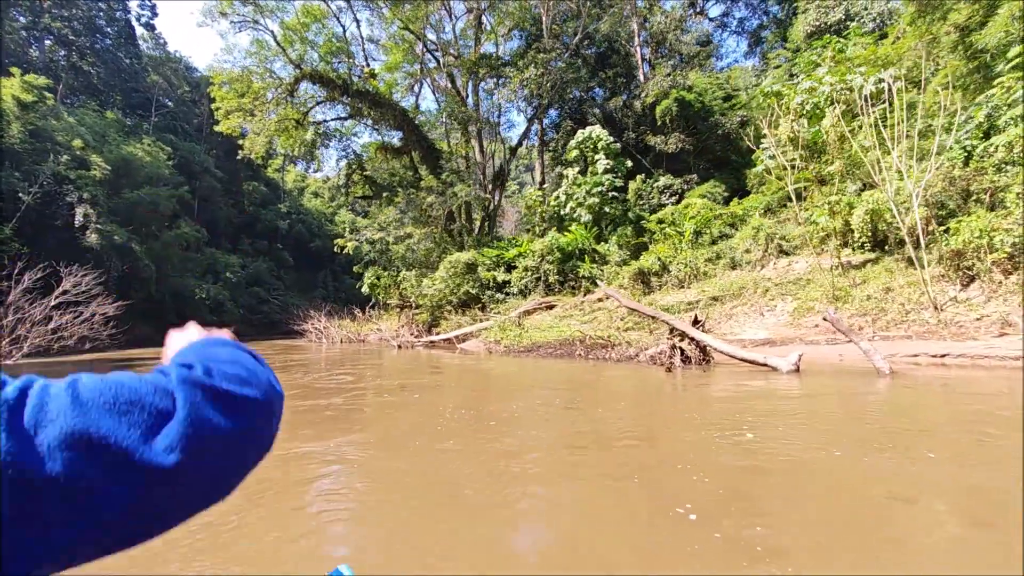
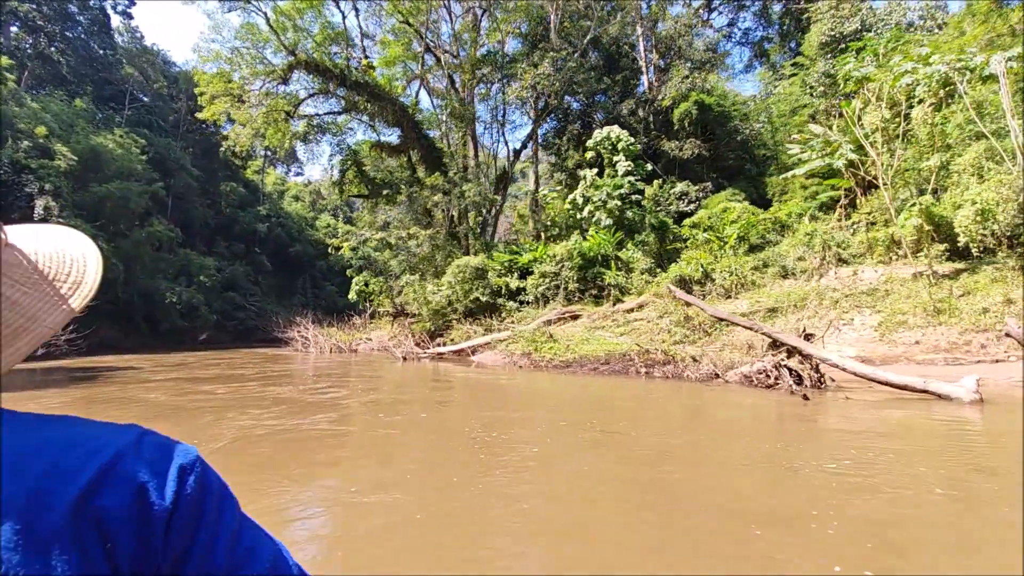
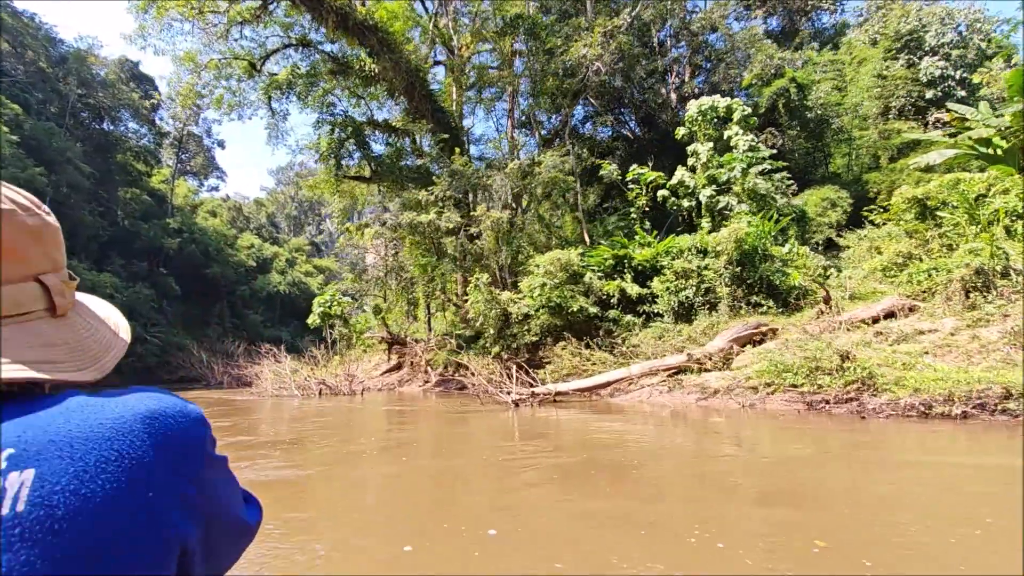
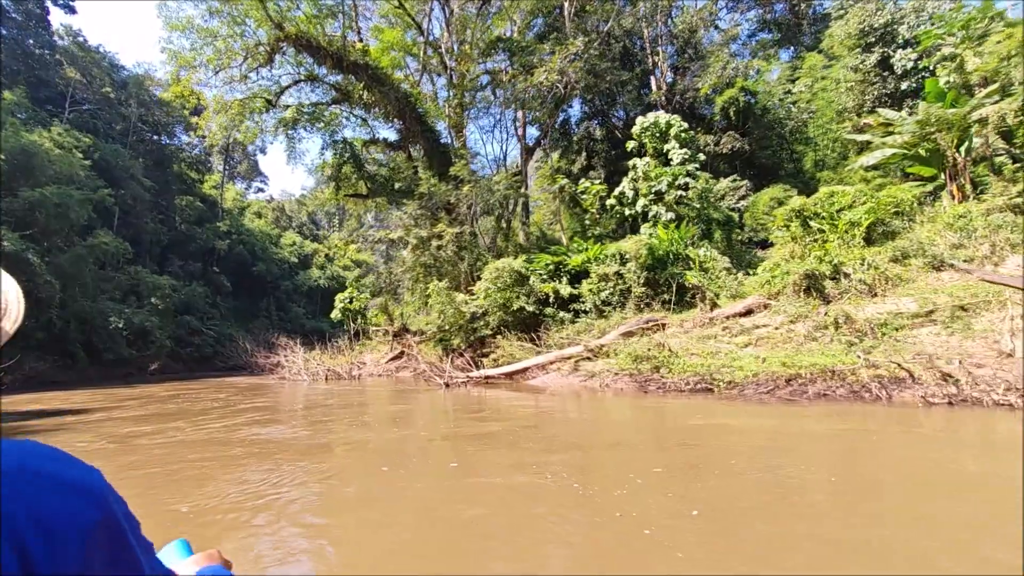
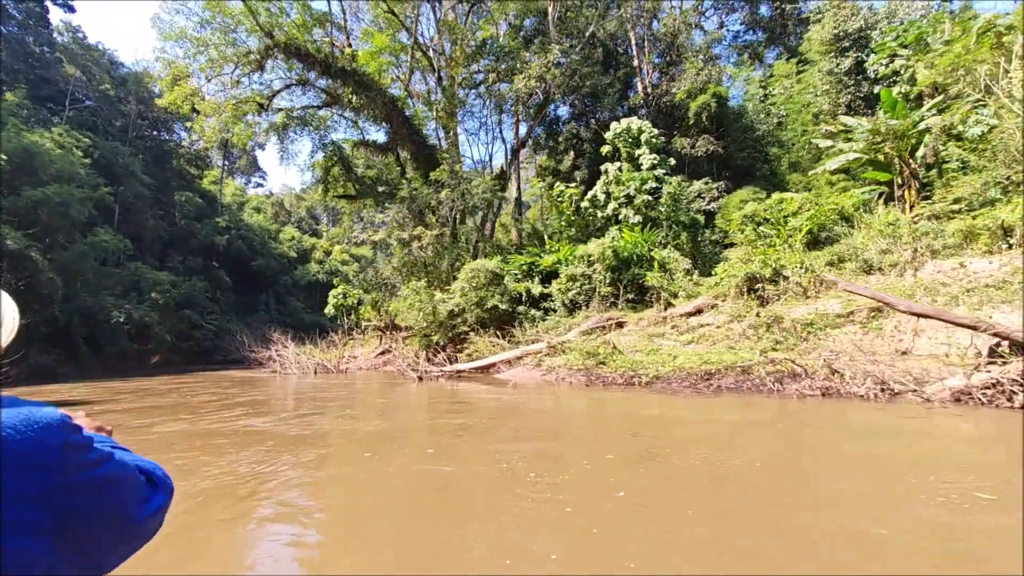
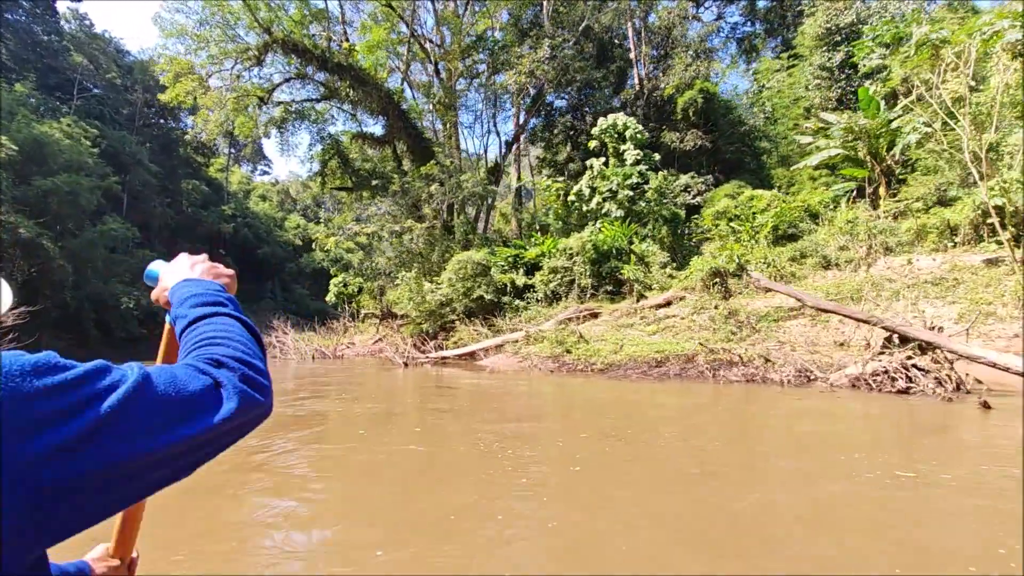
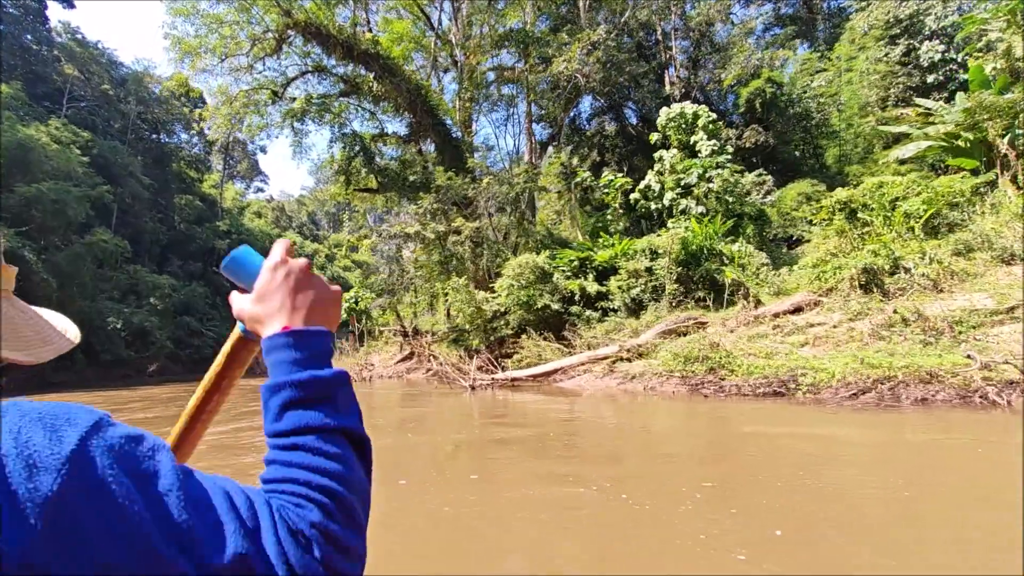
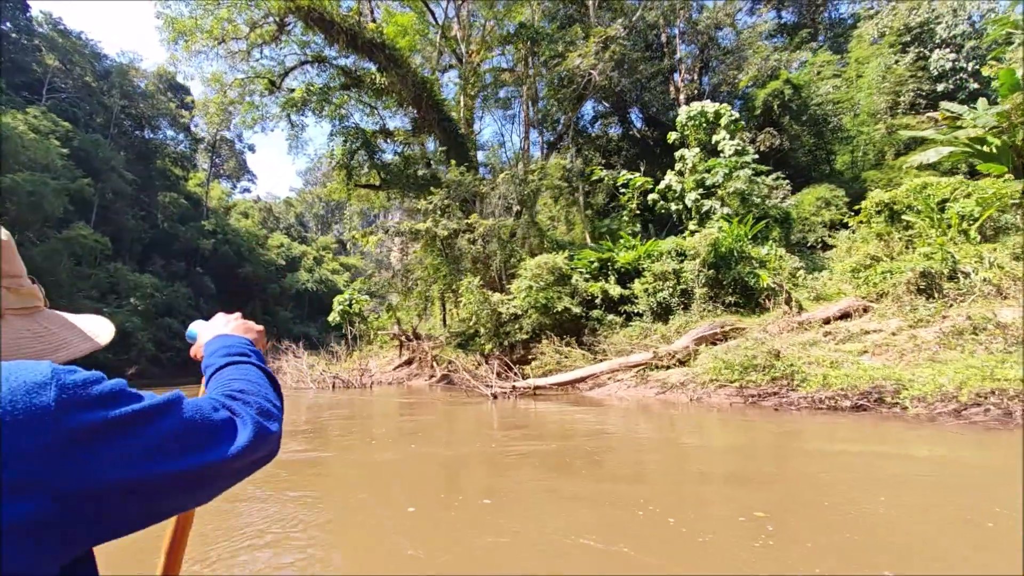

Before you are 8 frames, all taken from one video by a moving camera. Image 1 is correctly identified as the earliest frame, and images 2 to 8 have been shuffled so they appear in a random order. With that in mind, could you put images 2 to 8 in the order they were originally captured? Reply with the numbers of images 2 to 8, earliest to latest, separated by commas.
2, 6, 5, 4, 7, 8, 3
